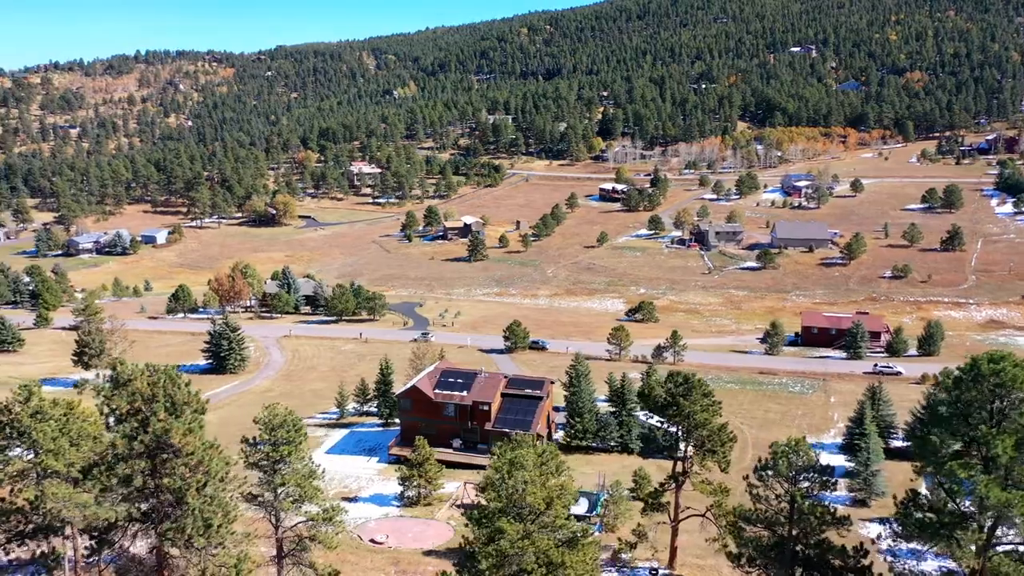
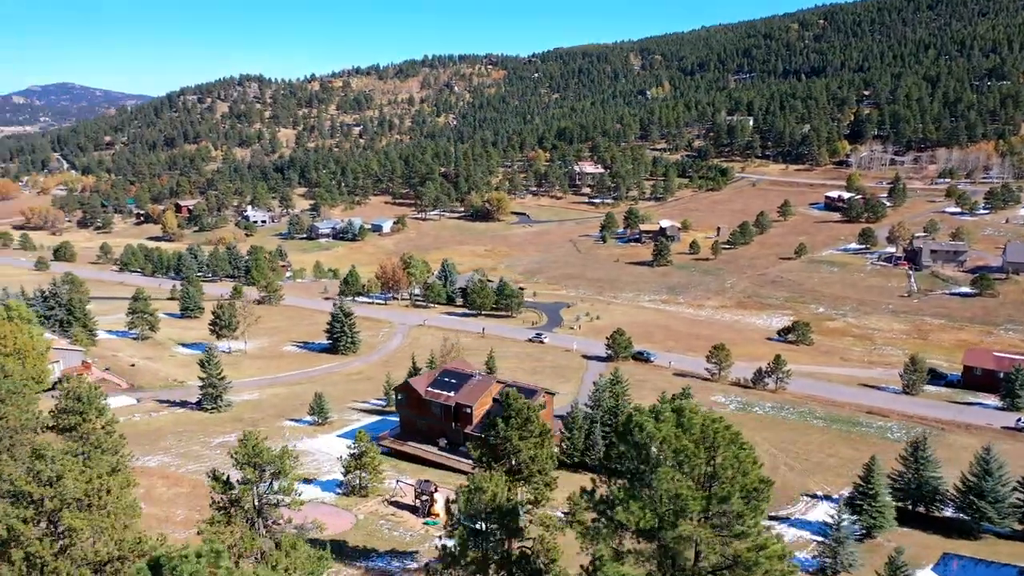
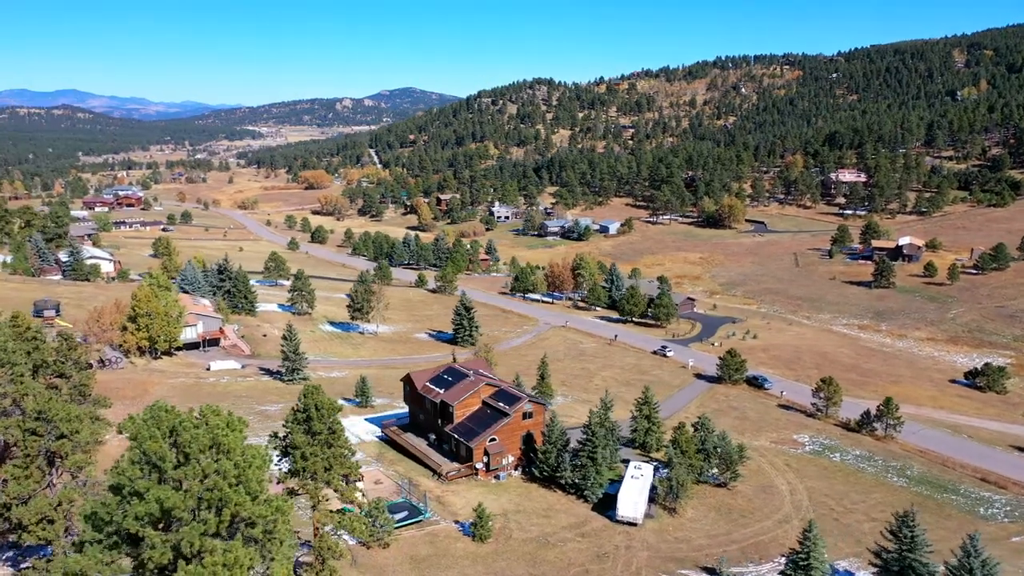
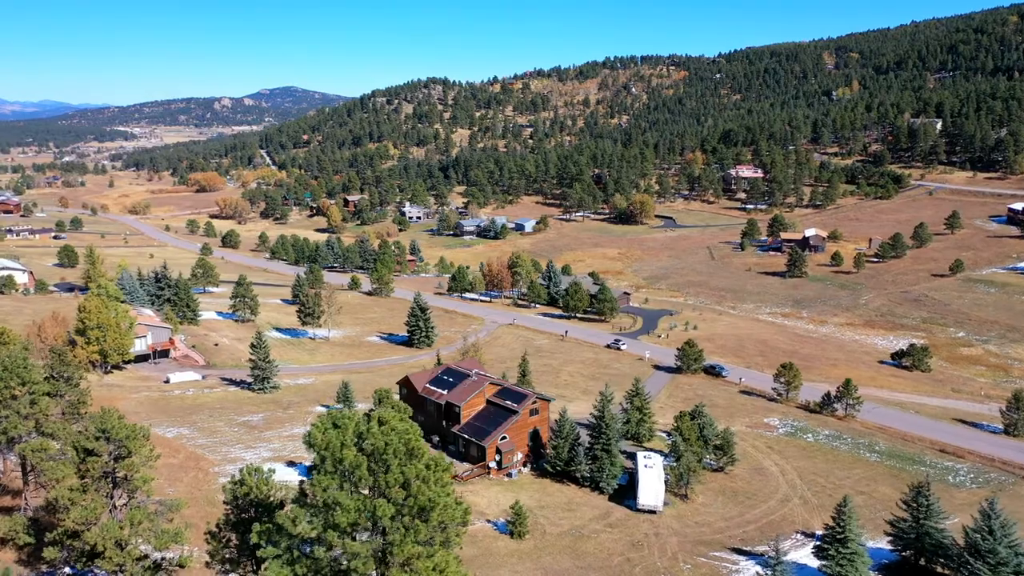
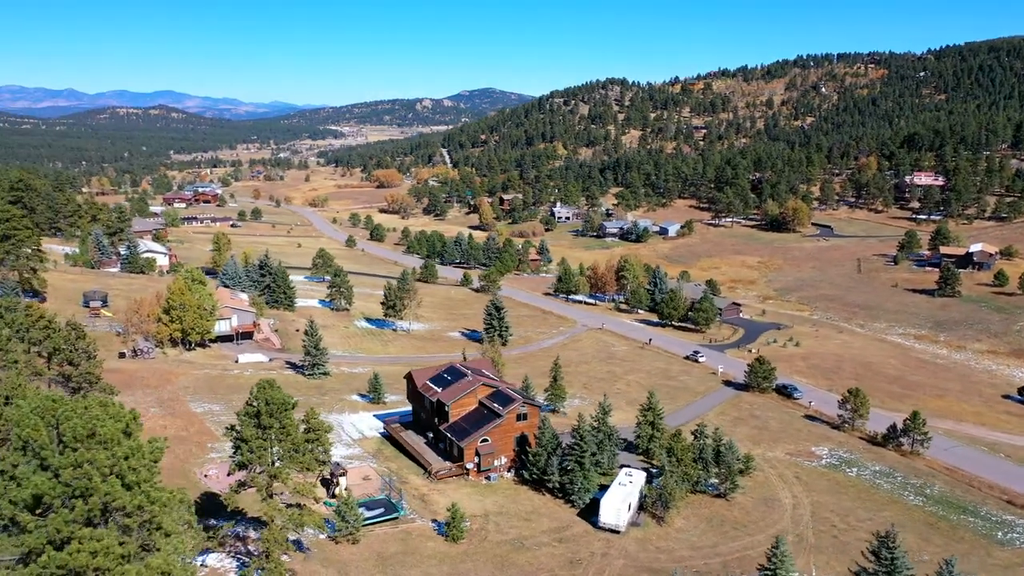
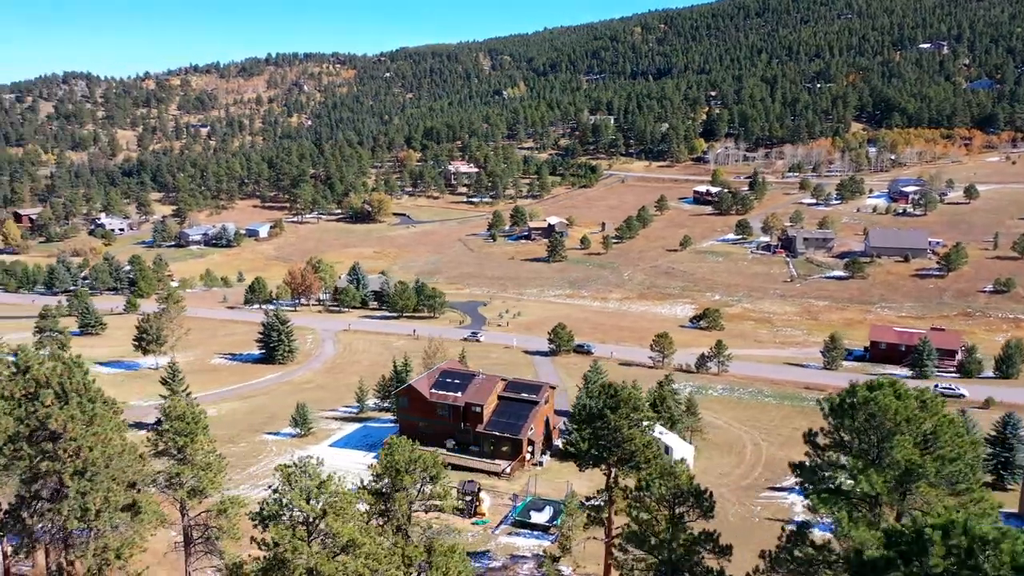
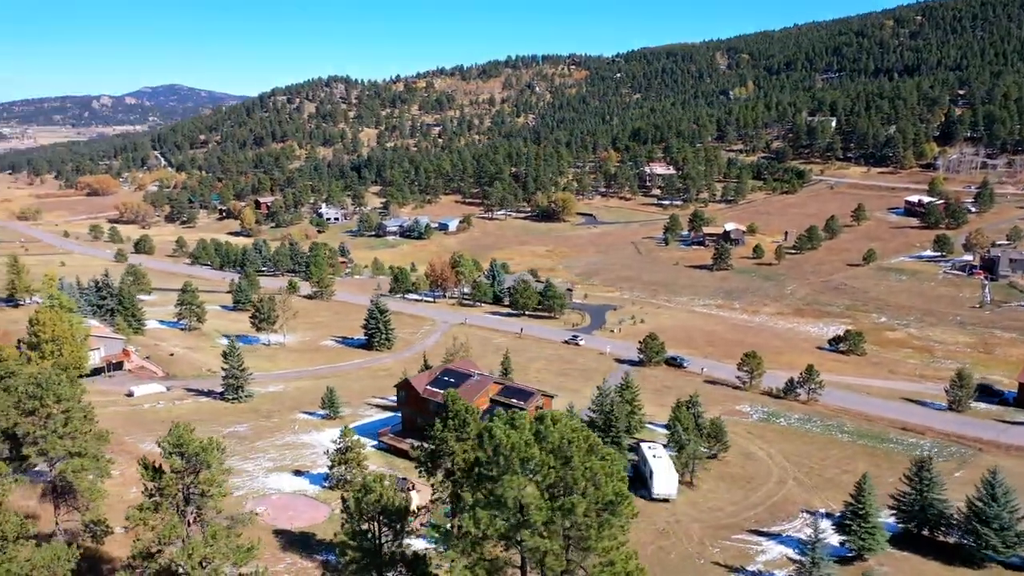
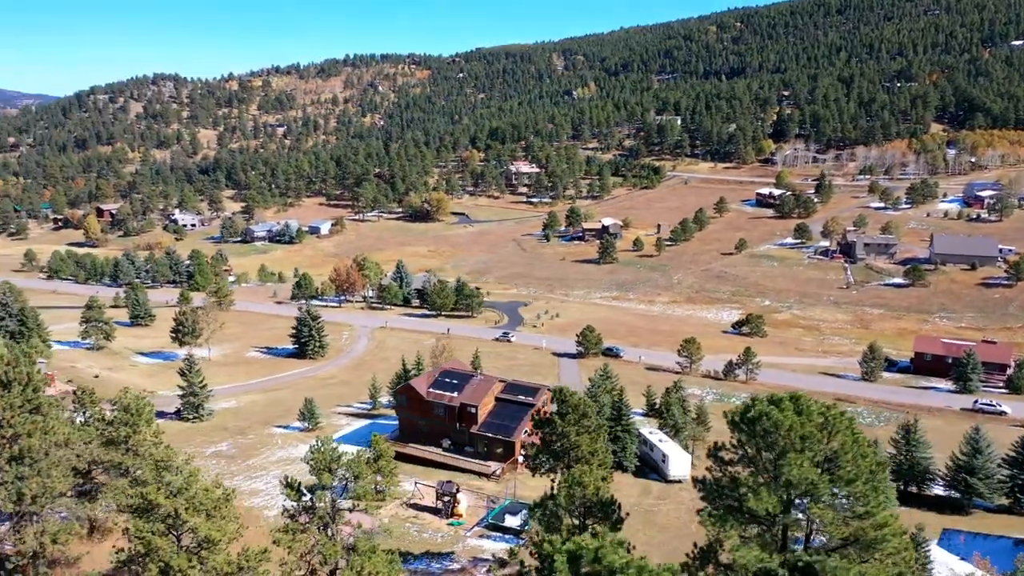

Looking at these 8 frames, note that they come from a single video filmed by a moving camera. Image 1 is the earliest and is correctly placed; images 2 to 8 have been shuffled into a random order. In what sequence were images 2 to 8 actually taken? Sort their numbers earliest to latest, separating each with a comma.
6, 8, 2, 7, 4, 3, 5
